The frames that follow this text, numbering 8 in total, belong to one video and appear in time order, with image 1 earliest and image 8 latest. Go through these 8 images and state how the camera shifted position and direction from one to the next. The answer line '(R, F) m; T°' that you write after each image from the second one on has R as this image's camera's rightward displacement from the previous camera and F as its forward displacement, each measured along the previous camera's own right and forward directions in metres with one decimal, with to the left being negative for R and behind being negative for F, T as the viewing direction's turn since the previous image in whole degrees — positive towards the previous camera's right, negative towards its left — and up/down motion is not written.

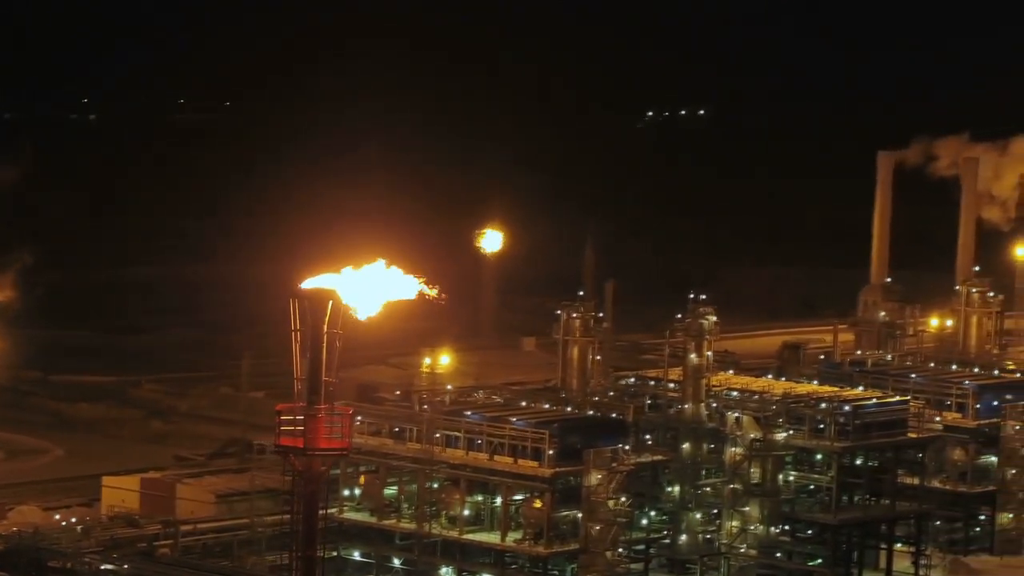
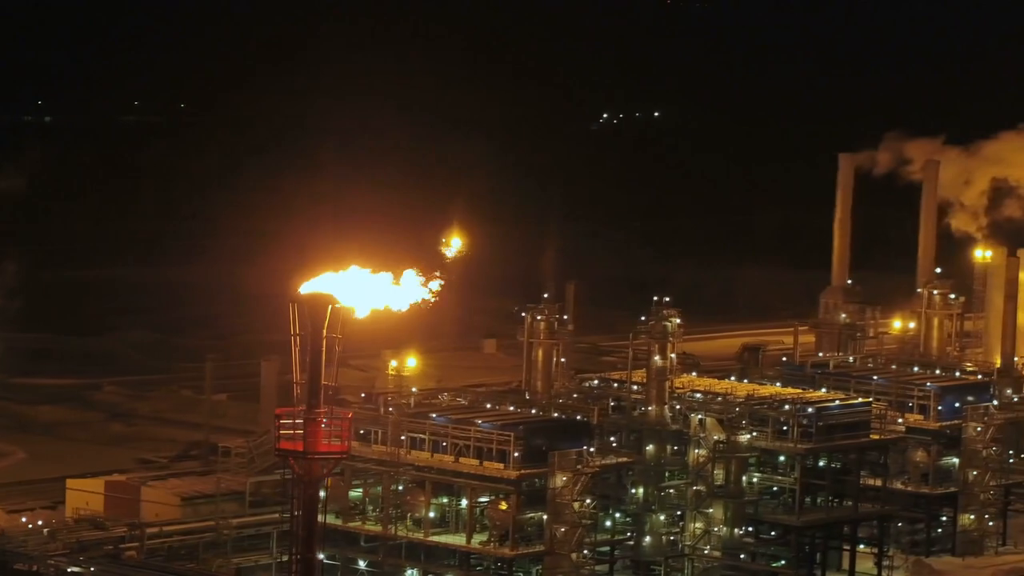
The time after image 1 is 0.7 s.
(+0.3, -0.1) m; +1°
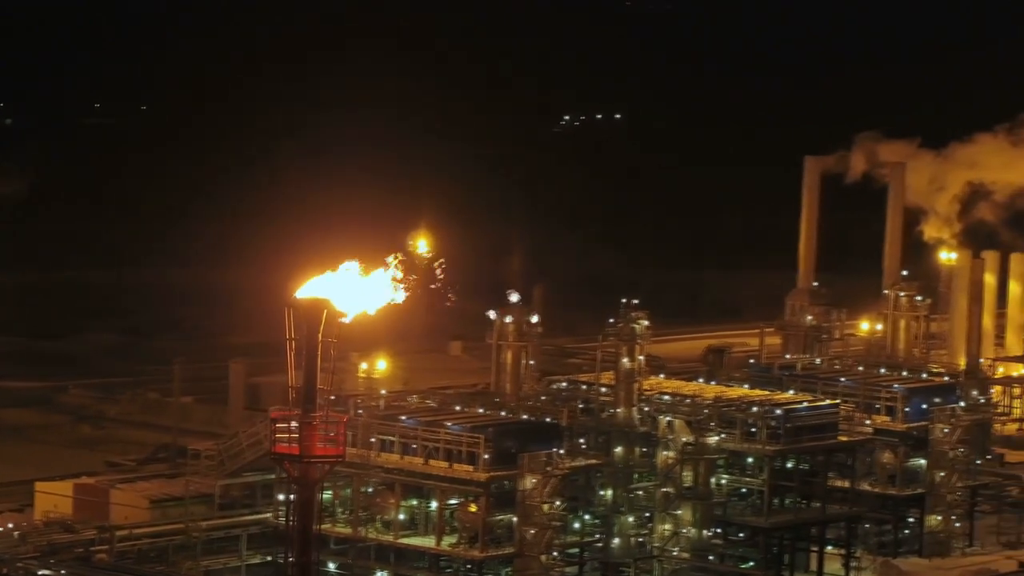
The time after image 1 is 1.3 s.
(+0.3, 0.0) m; 0°
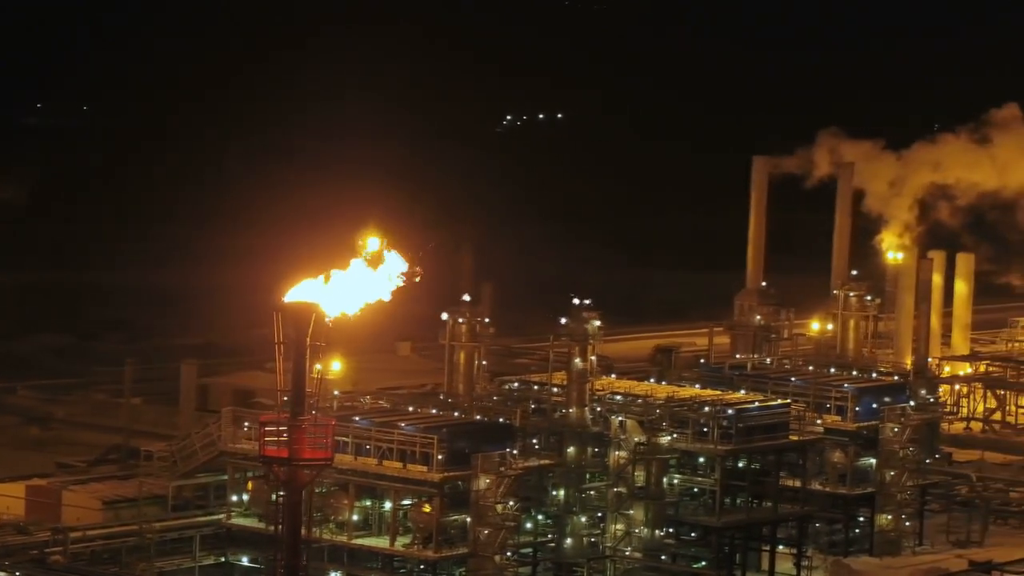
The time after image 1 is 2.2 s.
(+0.5, 0.0) m; +1°
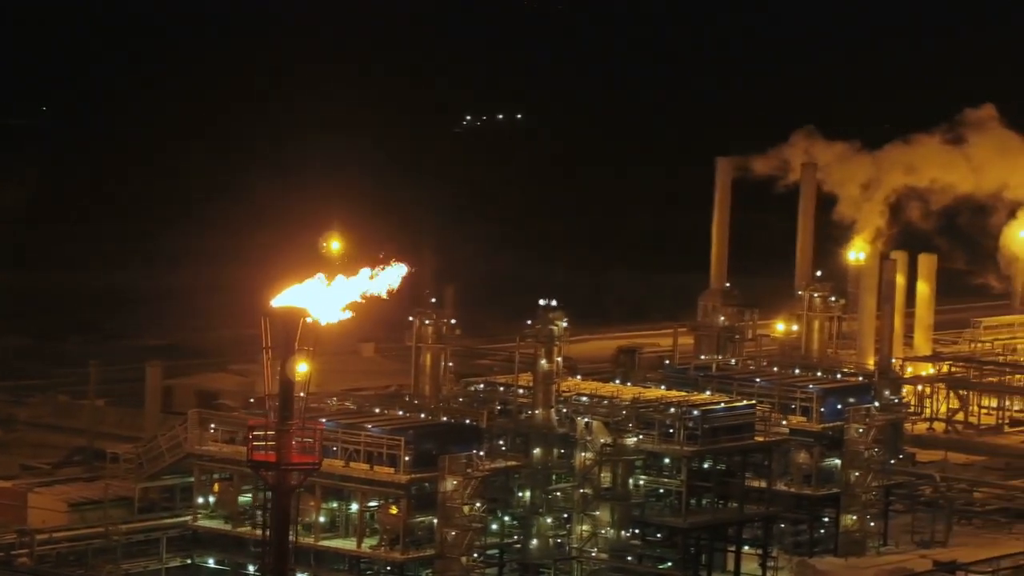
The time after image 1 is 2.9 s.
(+0.4, 0.0) m; 0°
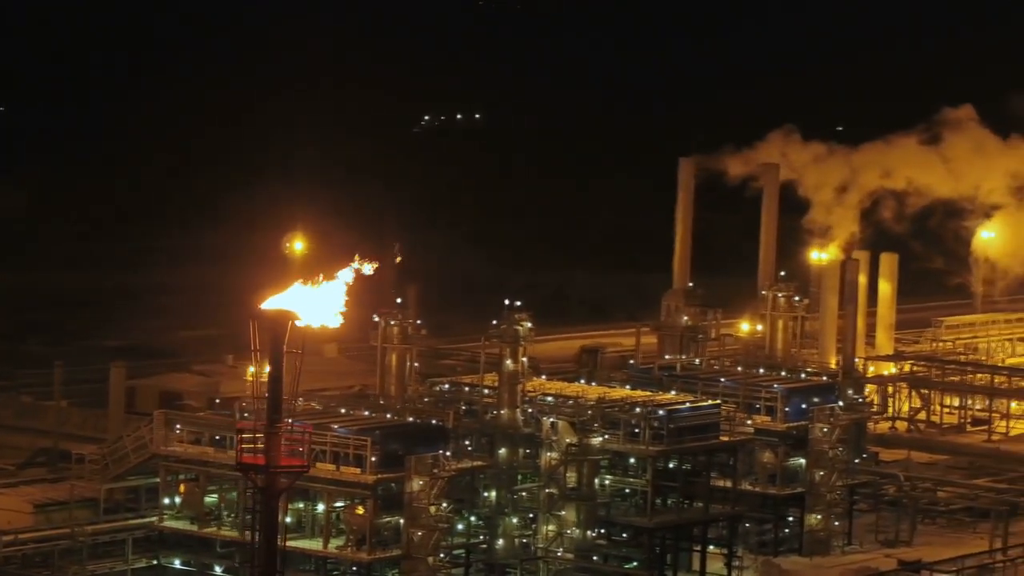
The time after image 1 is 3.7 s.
(+0.4, 0.0) m; 0°
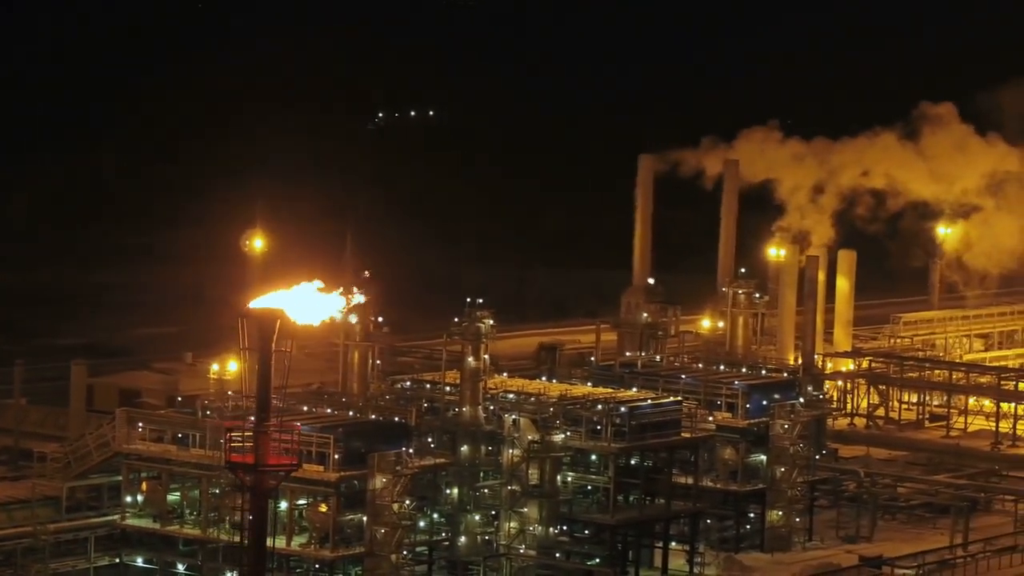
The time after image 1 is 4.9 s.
(+0.4, 0.0) m; 0°
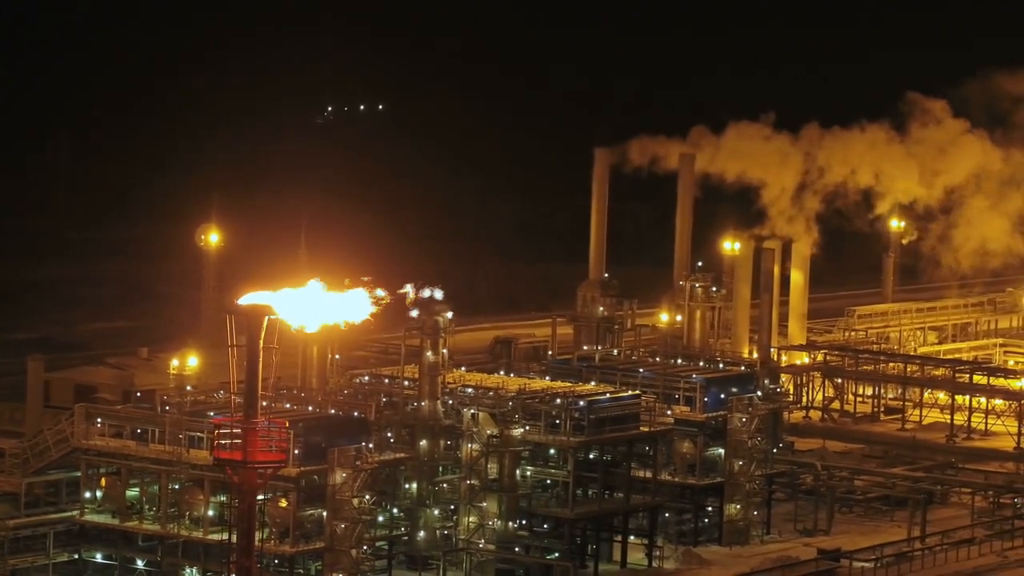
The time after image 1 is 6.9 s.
(+0.5, 0.0) m; 0°
